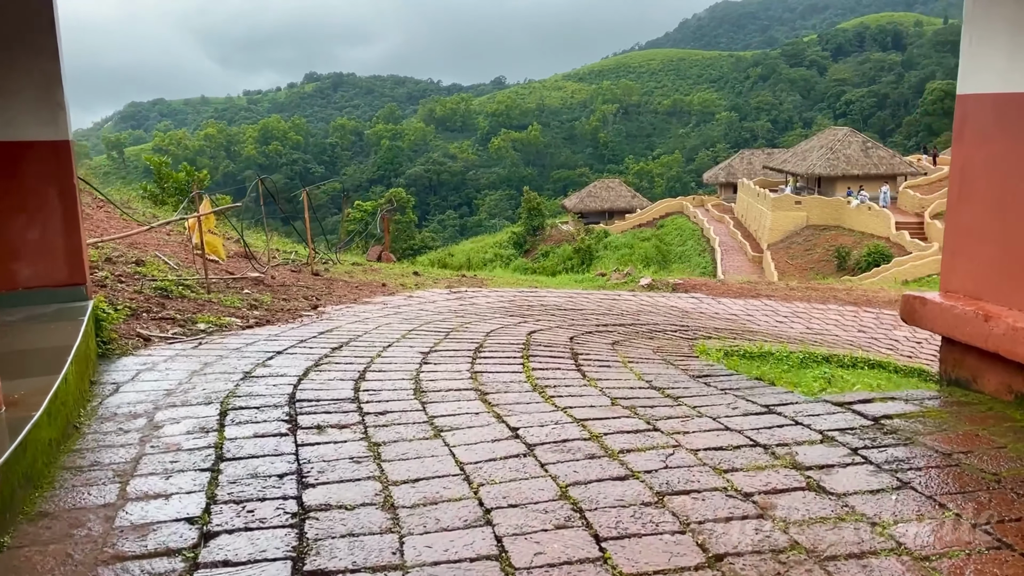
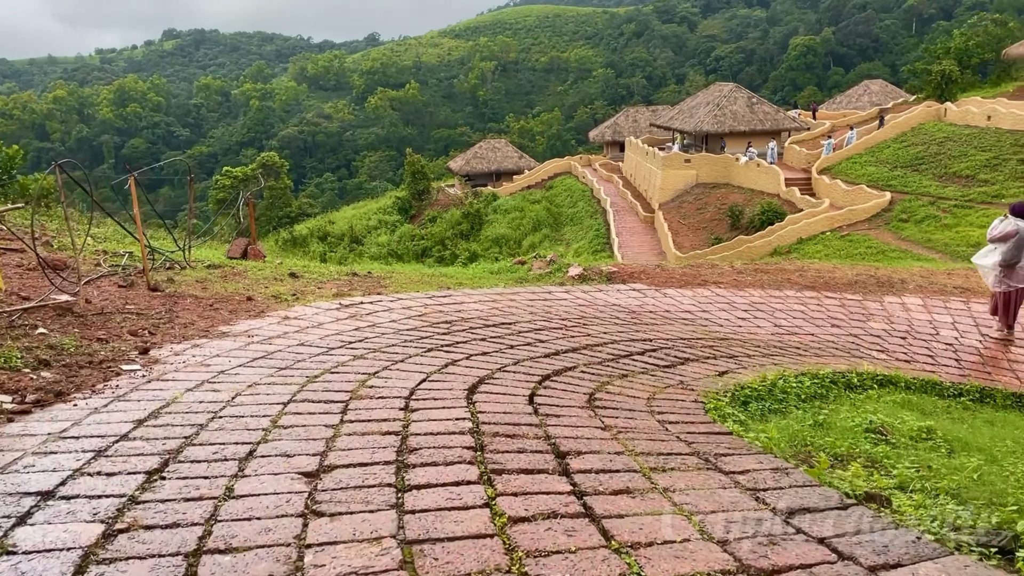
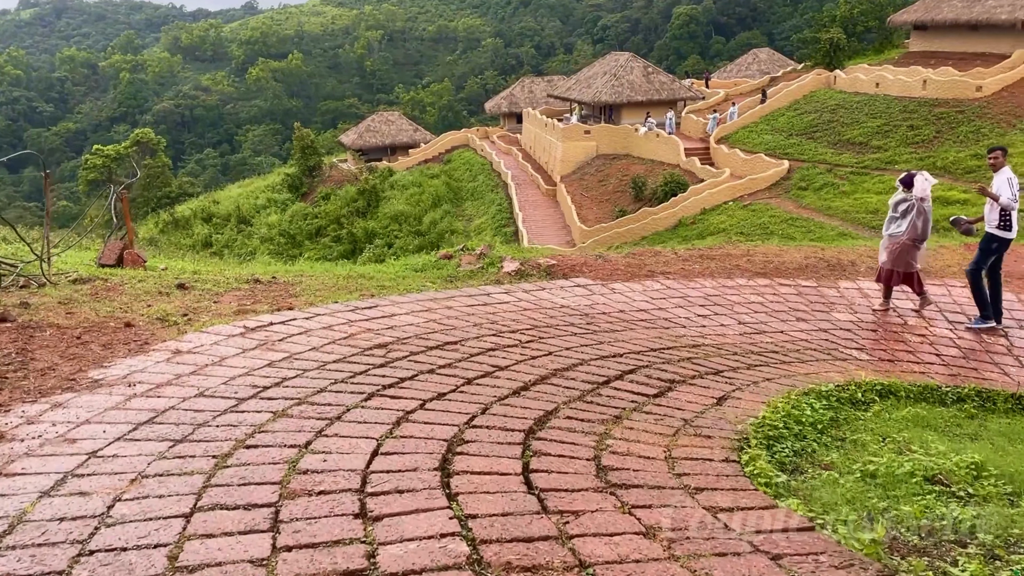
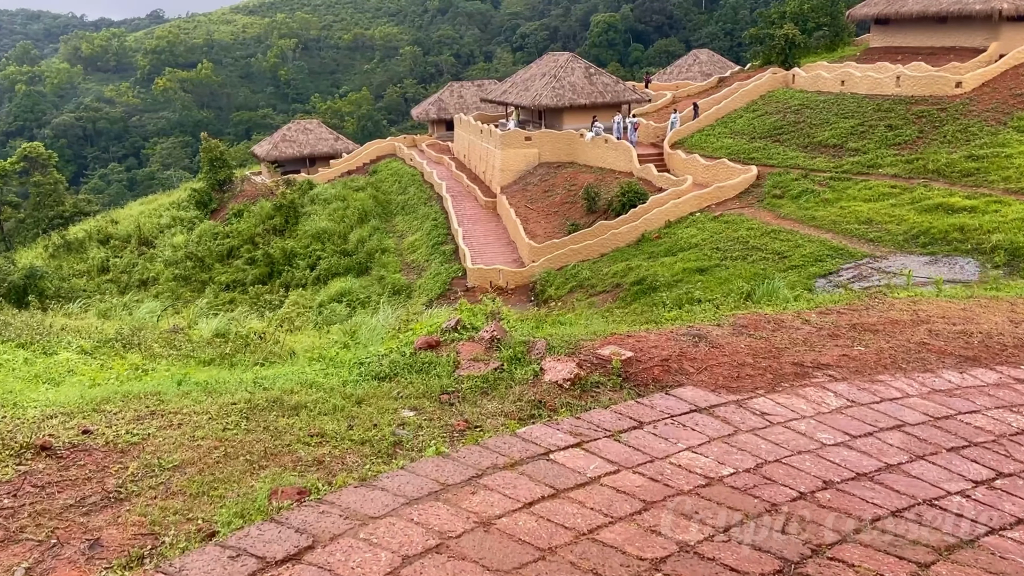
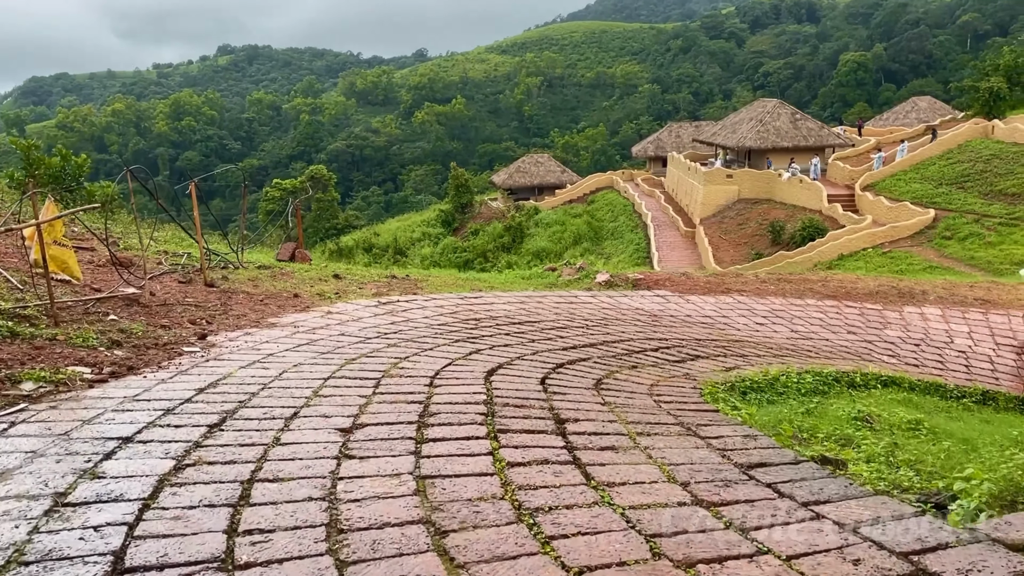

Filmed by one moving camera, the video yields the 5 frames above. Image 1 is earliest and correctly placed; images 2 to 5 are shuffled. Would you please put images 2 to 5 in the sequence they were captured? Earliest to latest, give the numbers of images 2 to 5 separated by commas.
5, 2, 3, 4
